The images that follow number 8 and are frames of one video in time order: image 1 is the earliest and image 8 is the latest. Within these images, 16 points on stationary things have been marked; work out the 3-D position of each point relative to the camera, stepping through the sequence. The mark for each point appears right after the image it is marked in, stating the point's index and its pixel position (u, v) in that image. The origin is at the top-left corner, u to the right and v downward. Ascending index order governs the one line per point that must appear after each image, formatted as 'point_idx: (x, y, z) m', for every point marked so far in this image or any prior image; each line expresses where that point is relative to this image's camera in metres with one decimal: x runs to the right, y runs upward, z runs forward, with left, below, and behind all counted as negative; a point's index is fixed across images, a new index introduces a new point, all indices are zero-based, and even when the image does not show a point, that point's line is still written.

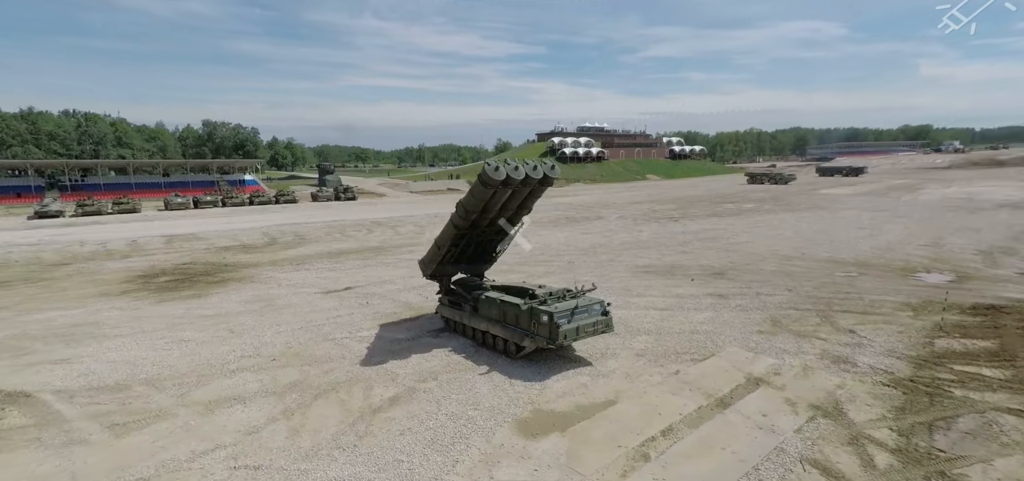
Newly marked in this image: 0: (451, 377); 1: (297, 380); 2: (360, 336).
0: (-1.4, -3.1, +10.9) m
1: (-5.0, -3.3, +11.3) m
2: (-4.6, -2.8, +14.4) m
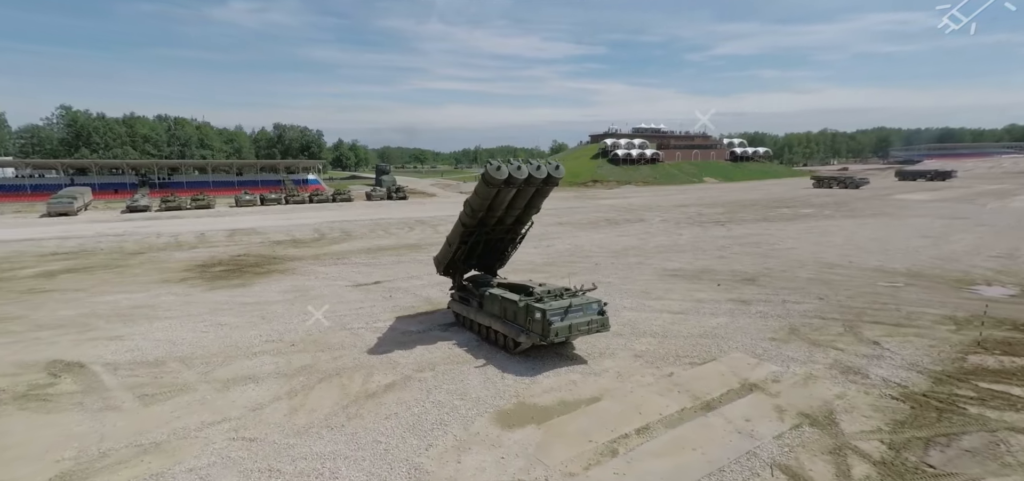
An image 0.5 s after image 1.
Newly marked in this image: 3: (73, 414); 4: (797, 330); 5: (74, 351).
0: (-1.6, -3.0, +11.3) m
1: (-5.1, -3.1, +12.1) m
2: (-4.4, -2.7, +15.1) m
3: (-9.5, -3.7, +10.5) m
4: (+8.1, -2.5, +13.8) m
5: (-13.7, -3.4, +15.2) m
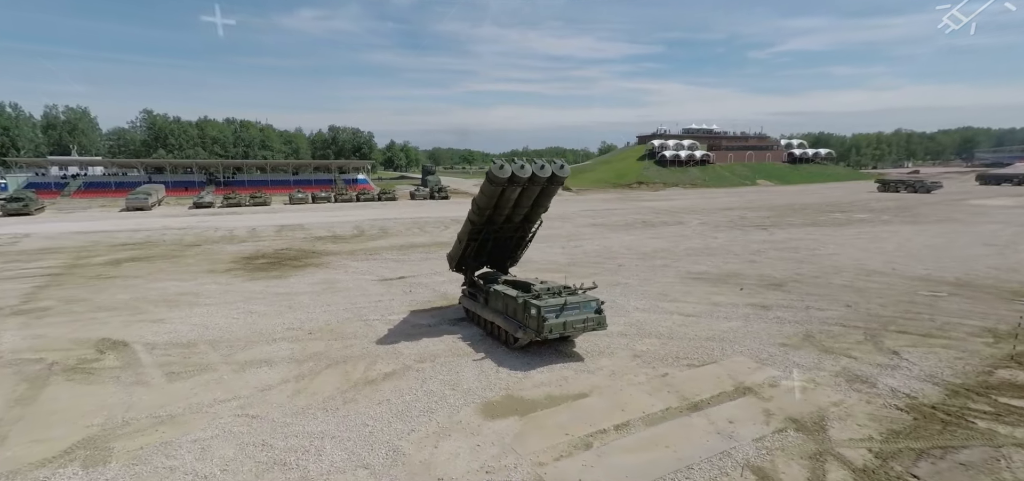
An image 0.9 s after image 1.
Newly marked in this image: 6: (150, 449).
0: (-1.6, -2.9, +11.7) m
1: (-5.1, -2.9, +12.8) m
2: (-4.1, -2.5, +15.7) m
3: (-9.6, -3.4, +11.6) m
4: (+8.2, -2.6, +13.3) m
5: (-13.4, -3.1, +16.7) m
6: (-6.3, -3.6, +8.3) m
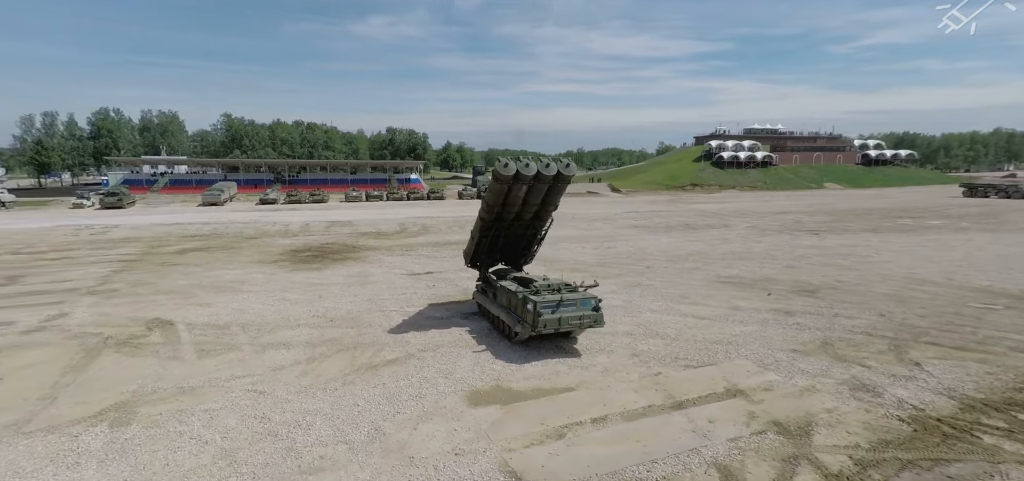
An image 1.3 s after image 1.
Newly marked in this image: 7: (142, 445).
0: (-1.6, -2.7, +12.1) m
1: (-5.0, -2.7, +13.6) m
2: (-3.7, -2.4, +16.4) m
3: (-9.6, -3.1, +12.8) m
4: (+8.3, -2.7, +12.7) m
5: (-12.8, -2.7, +18.3) m
6: (-6.6, -3.3, +9.3) m
7: (-6.2, -3.4, +8.2) m
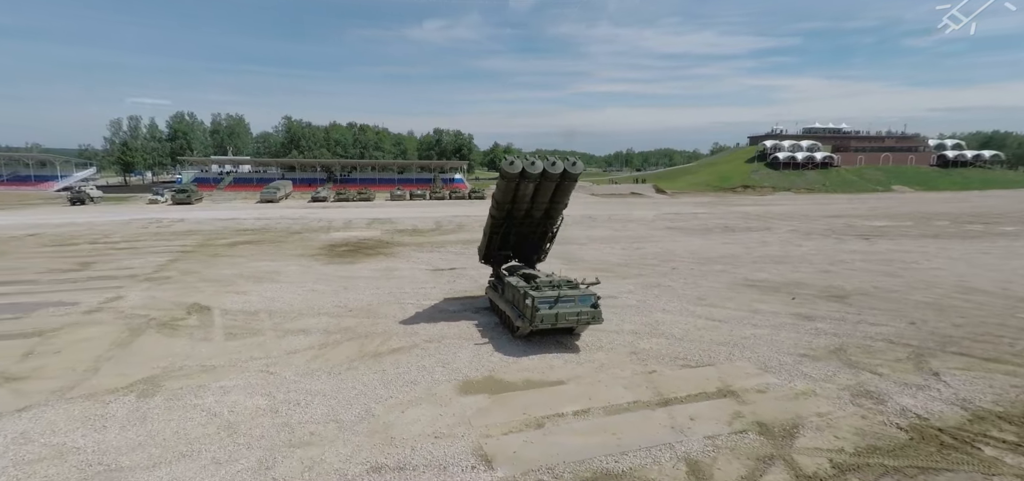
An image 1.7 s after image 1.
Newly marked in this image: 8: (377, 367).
0: (-1.6, -2.6, +12.6) m
1: (-4.8, -2.5, +14.3) m
2: (-3.2, -2.2, +17.0) m
3: (-9.5, -2.9, +14.0) m
4: (+8.4, -2.8, +12.3) m
5: (-12.2, -2.4, +19.7) m
6: (-6.8, -3.1, +10.2) m
7: (-6.5, -3.2, +9.0) m
8: (-3.1, -2.9, +11.0) m
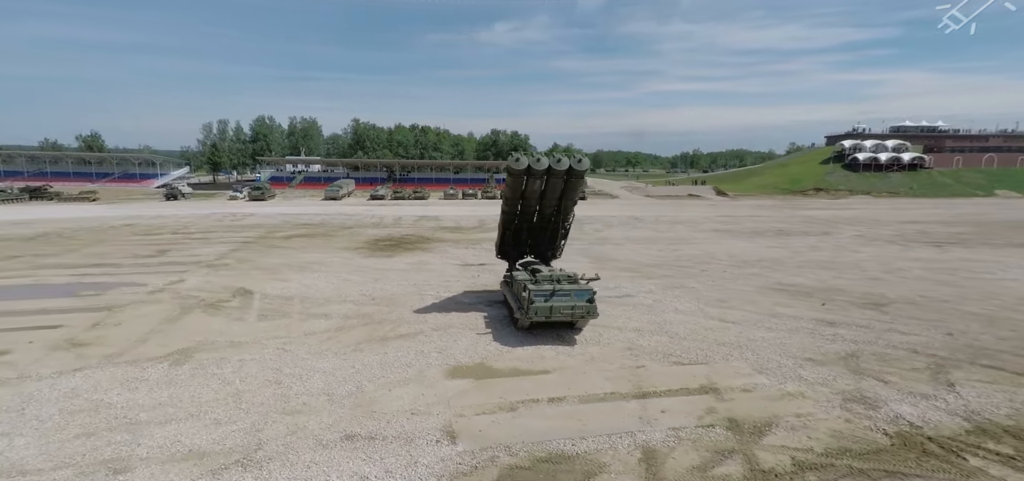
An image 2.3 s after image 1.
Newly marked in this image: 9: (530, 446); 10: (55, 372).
0: (-1.6, -2.4, +13.2) m
1: (-4.6, -2.3, +15.3) m
2: (-2.7, -2.0, +17.7) m
3: (-9.2, -2.5, +15.4) m
4: (+8.3, -2.8, +11.7) m
5: (-11.3, -2.0, +21.4) m
6: (-7.0, -2.8, +11.4) m
7: (-6.9, -2.9, +10.2) m
8: (-3.2, -2.7, +11.8) m
9: (+0.3, -3.2, +7.4) m
10: (-10.6, -3.0, +11.2) m
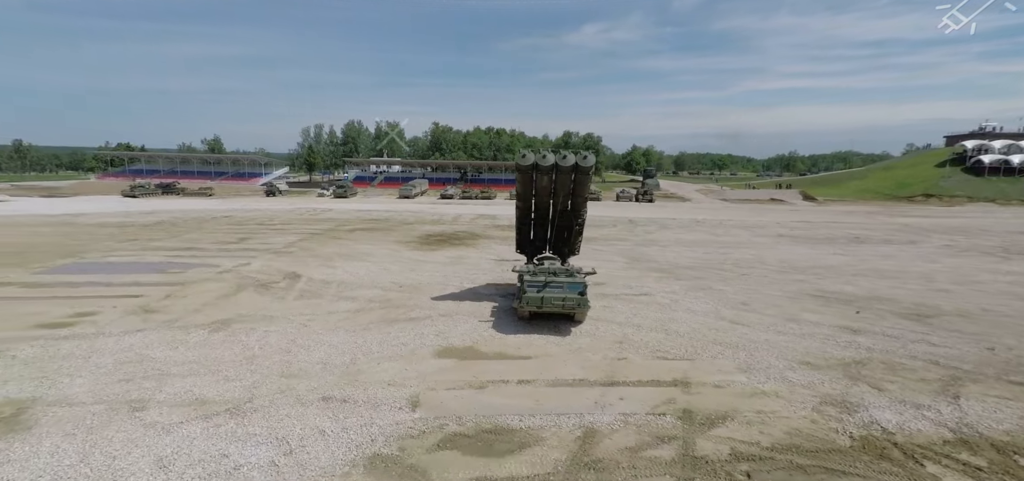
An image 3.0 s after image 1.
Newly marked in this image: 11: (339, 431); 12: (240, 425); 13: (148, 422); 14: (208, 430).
0: (-1.5, -2.2, +14.0) m
1: (-4.2, -2.0, +16.5) m
2: (-1.9, -1.7, +18.6) m
3: (-8.8, -2.1, +17.3) m
4: (+8.1, -2.8, +11.1) m
5: (-9.9, -1.5, +23.5) m
6: (-7.2, -2.4, +13.0) m
7: (-7.2, -2.5, +11.8) m
8: (-3.3, -2.4, +12.9) m
9: (-0.5, -2.9, +8.0) m
10: (-10.7, -2.5, +13.3) m
11: (-2.7, -2.9, +7.5) m
12: (-4.3, -2.9, +7.6) m
13: (-5.8, -2.9, +7.7) m
14: (-4.6, -2.9, +7.4) m
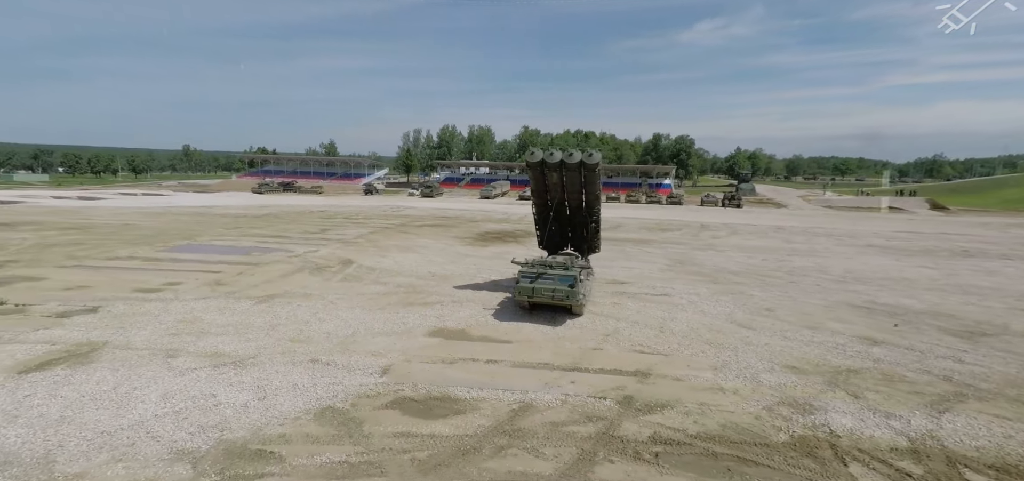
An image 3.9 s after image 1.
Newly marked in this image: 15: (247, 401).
0: (-1.3, -2.0, +14.9) m
1: (-3.5, -1.7, +17.9) m
2: (-0.9, -1.5, +19.6) m
3: (-7.9, -1.6, +19.5) m
4: (+7.6, -2.9, +10.5) m
5: (-7.9, -1.1, +25.8) m
6: (-7.1, -2.0, +14.9) m
7: (-7.4, -2.1, +13.8) m
8: (-3.3, -2.1, +14.2) m
9: (-1.4, -2.7, +8.9) m
10: (-10.5, -1.9, +15.9) m
11: (-3.7, -2.6, +8.8) m
12: (-5.2, -2.5, +9.1) m
13: (-6.7, -2.5, +9.5) m
14: (-5.6, -2.5, +9.0) m
15: (-4.4, -2.7, +8.1) m
